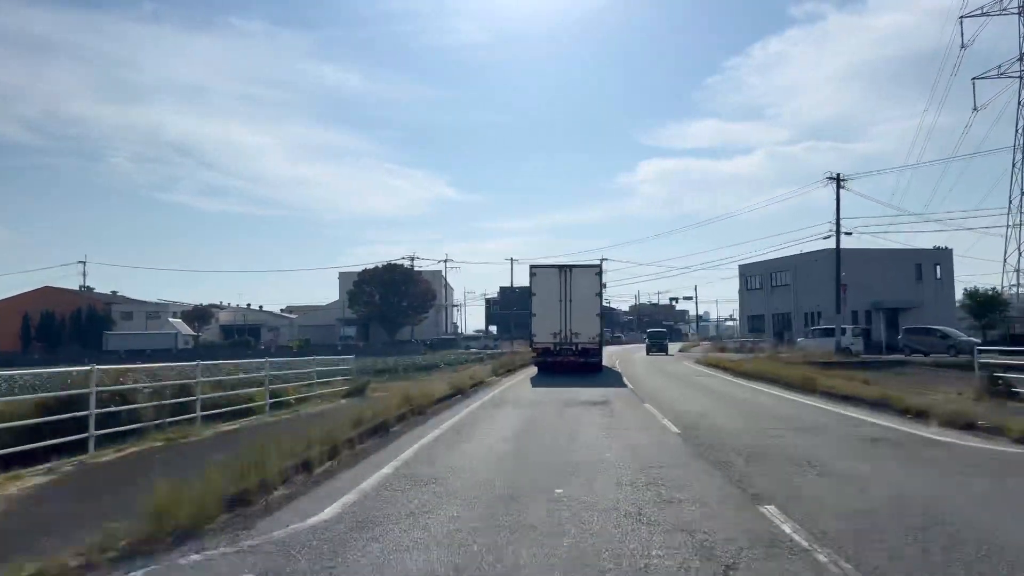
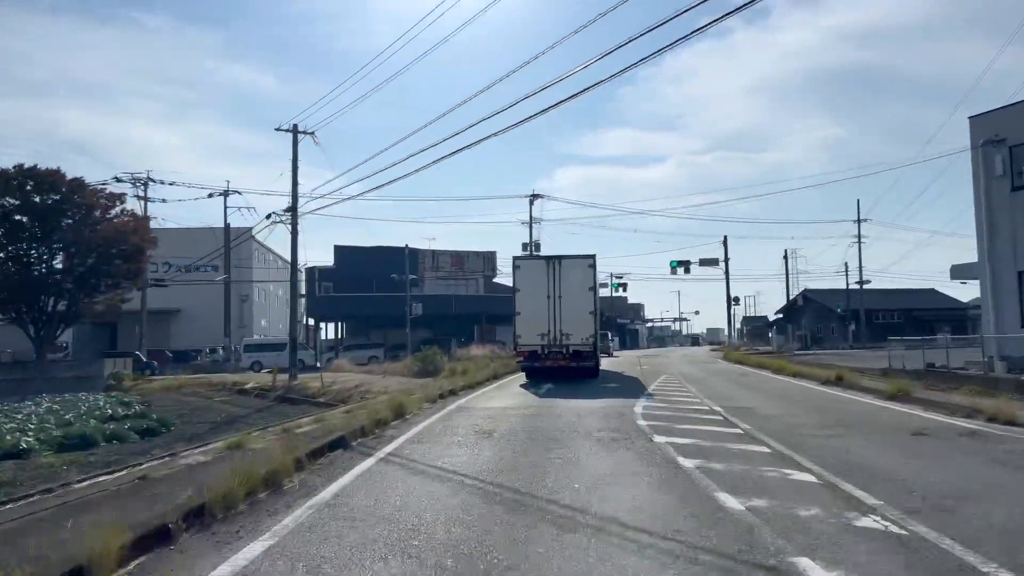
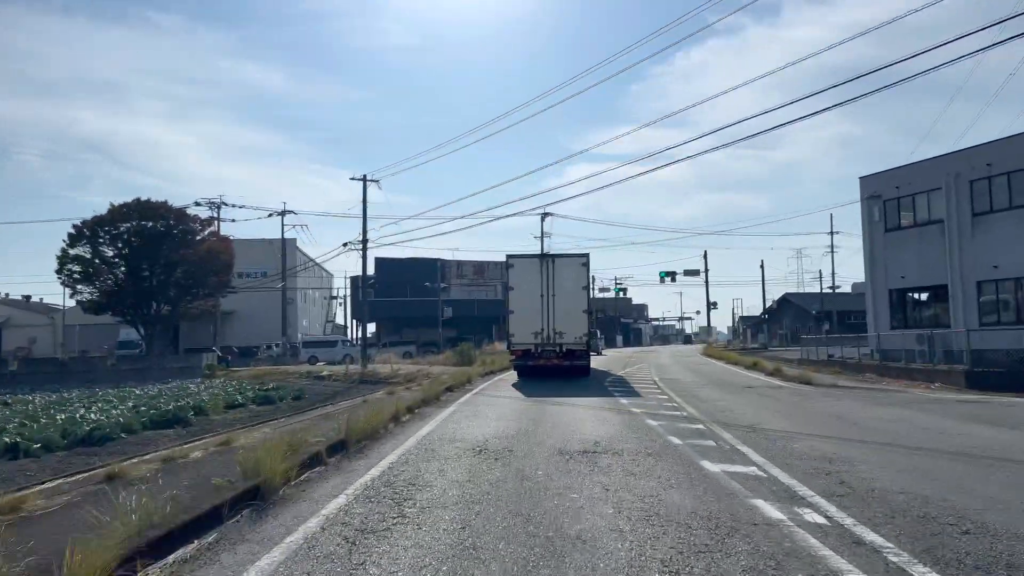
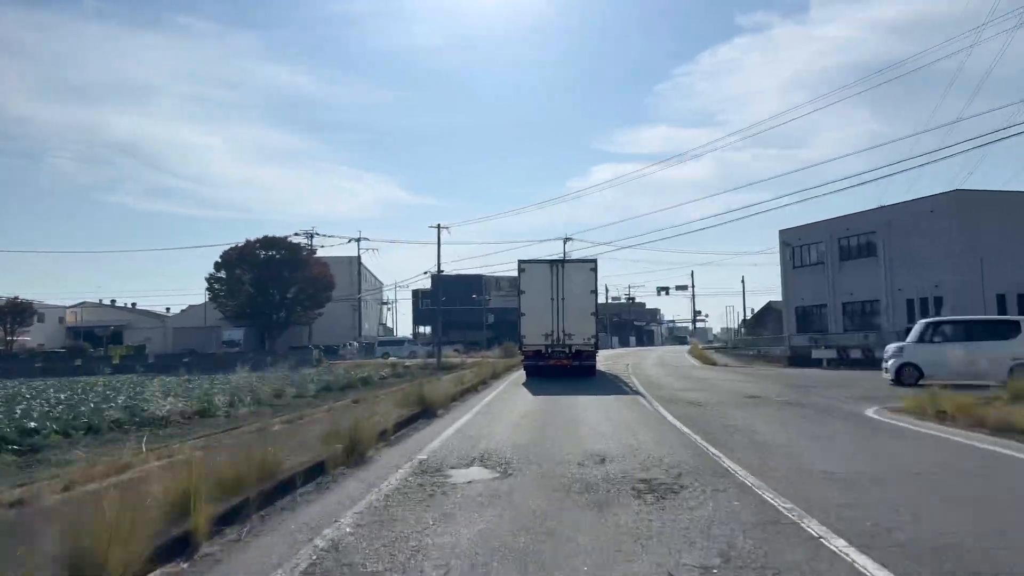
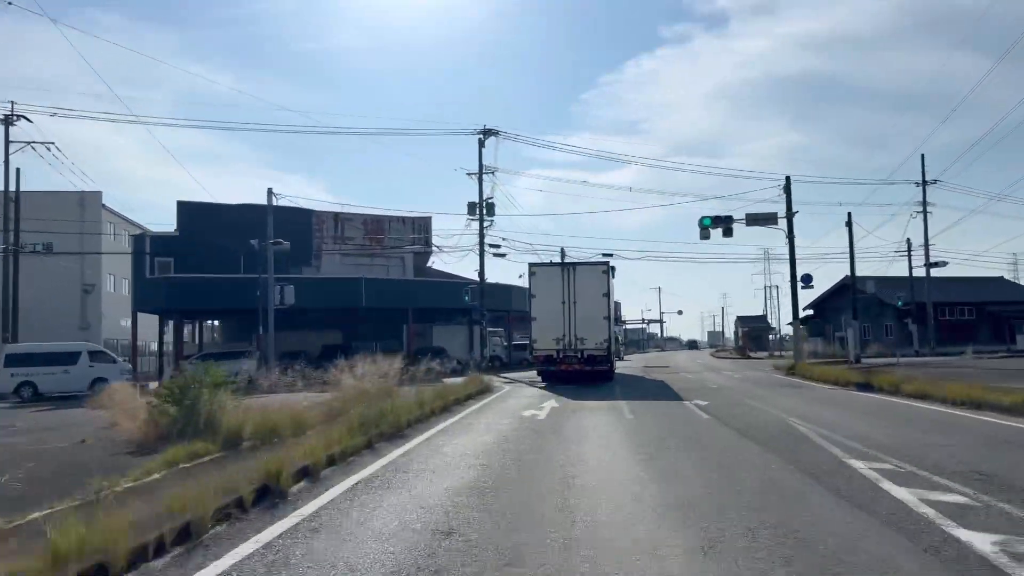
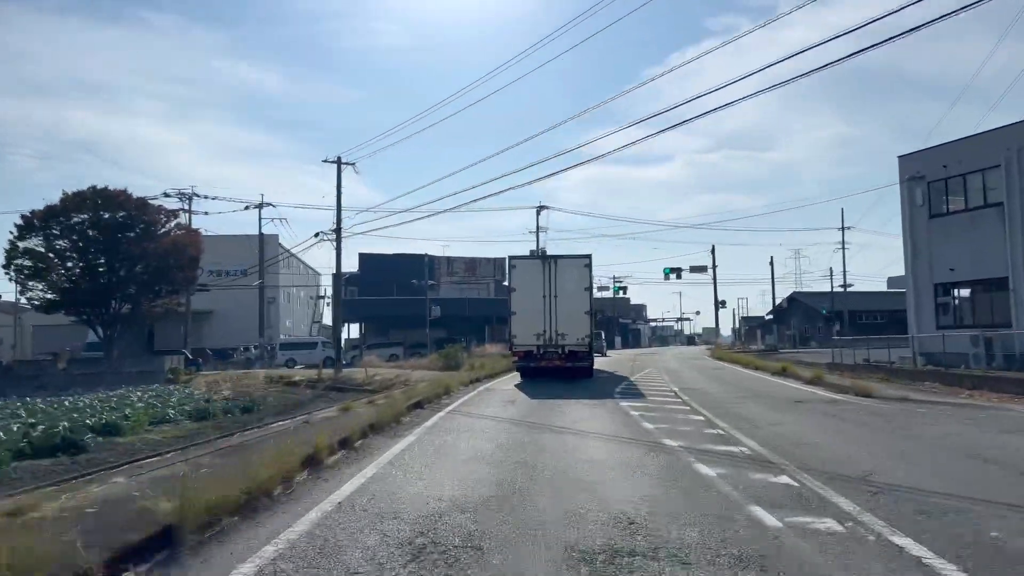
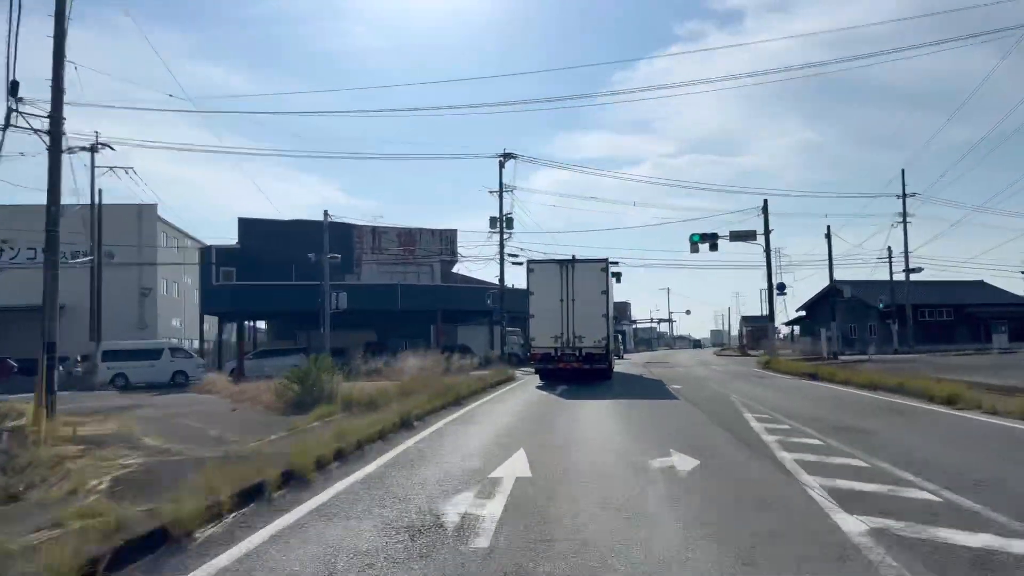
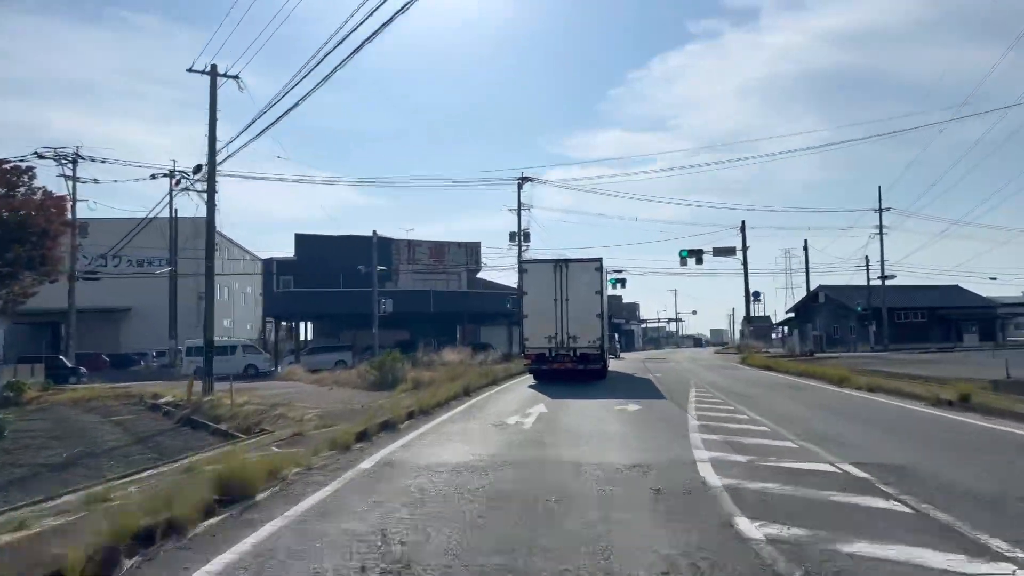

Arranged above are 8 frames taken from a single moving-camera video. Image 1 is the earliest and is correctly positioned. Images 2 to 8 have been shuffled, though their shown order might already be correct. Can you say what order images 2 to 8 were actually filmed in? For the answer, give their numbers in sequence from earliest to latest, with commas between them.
4, 3, 6, 2, 8, 7, 5
